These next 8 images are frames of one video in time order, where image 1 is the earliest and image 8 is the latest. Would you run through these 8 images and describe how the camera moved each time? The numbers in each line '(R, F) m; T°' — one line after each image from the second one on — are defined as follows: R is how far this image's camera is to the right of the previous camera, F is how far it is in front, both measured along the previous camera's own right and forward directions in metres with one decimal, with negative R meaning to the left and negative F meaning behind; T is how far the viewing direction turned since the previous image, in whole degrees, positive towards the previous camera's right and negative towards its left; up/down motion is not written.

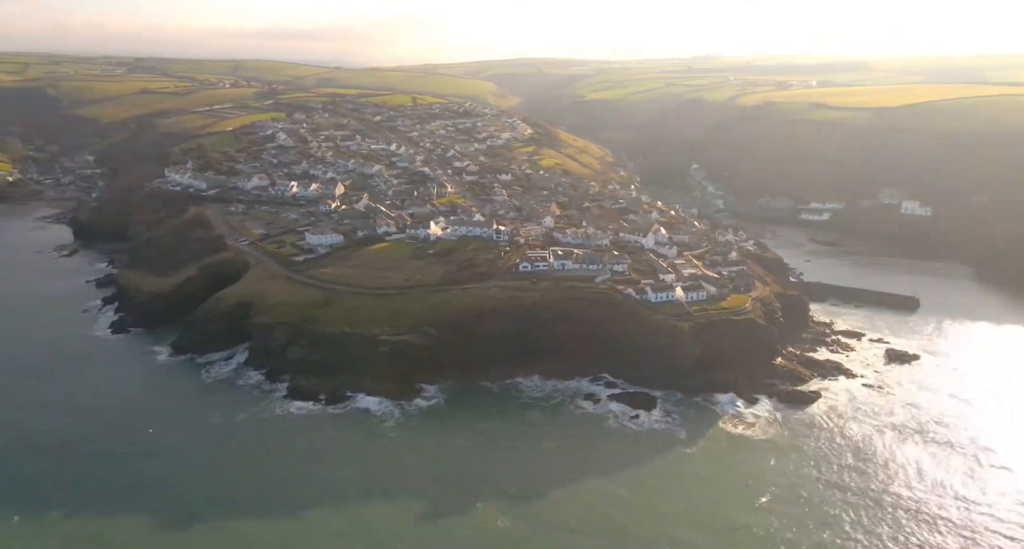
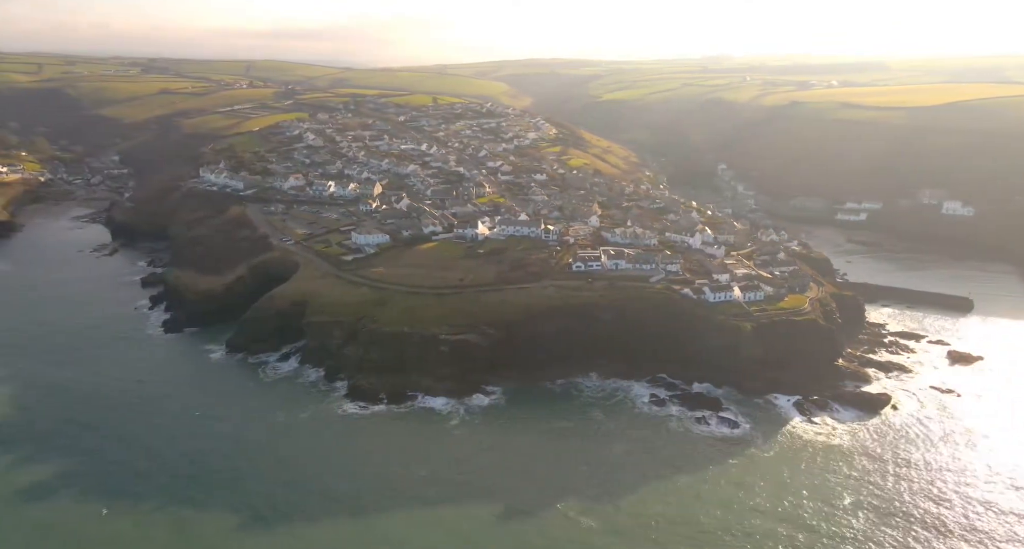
(-3.0, -0.8) m; -1°
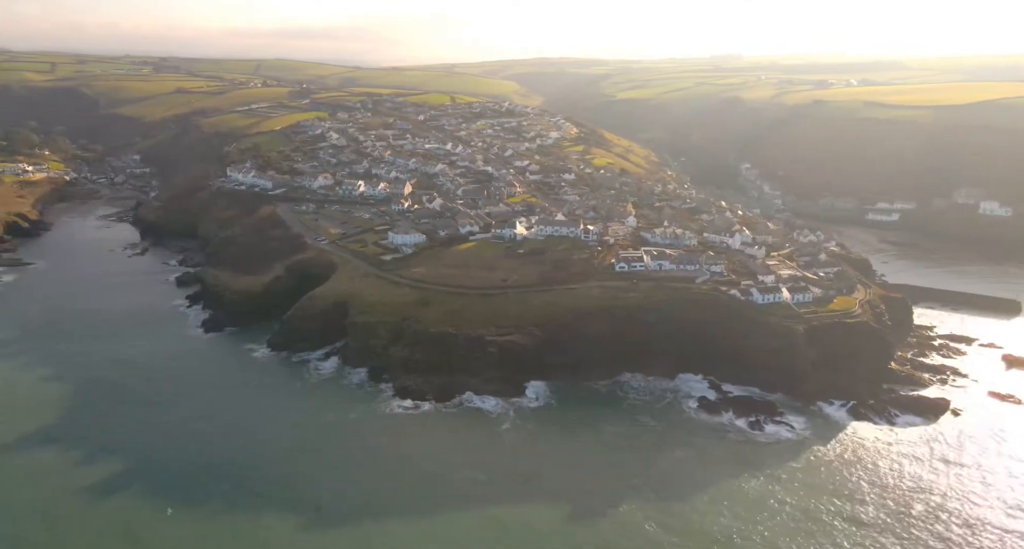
(-2.3, -0.3) m; -1°
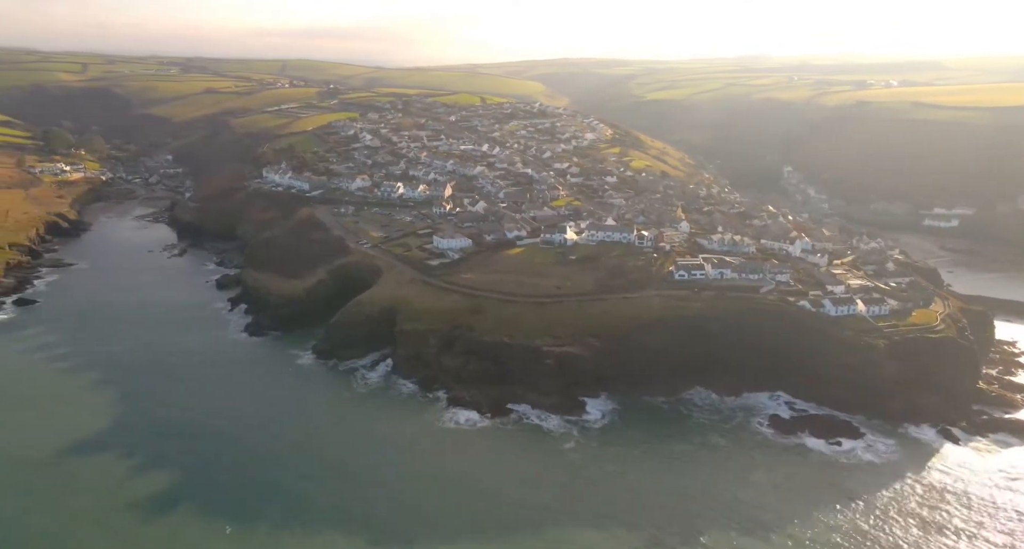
(-2.3, +1.7) m; -2°
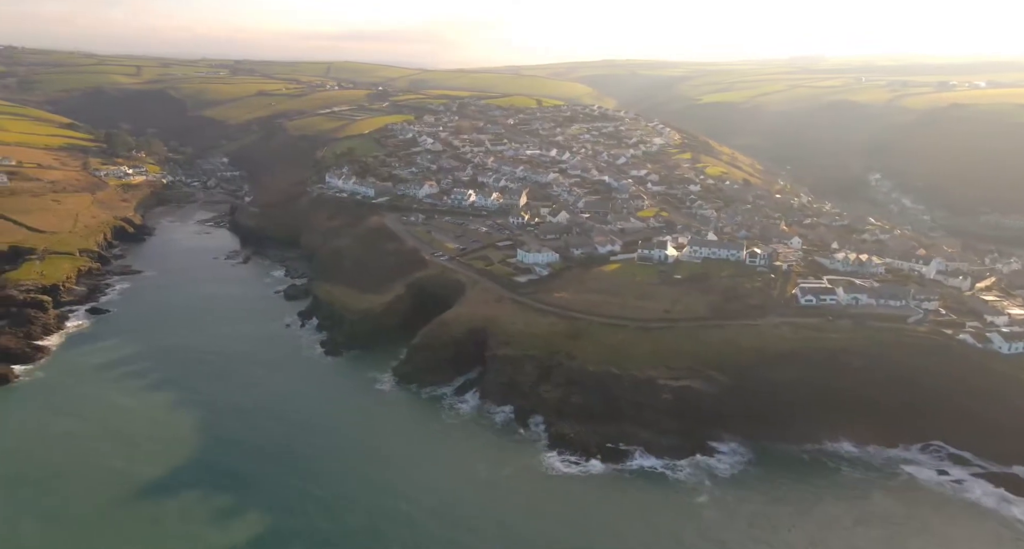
(-4.1, +4.8) m; -3°
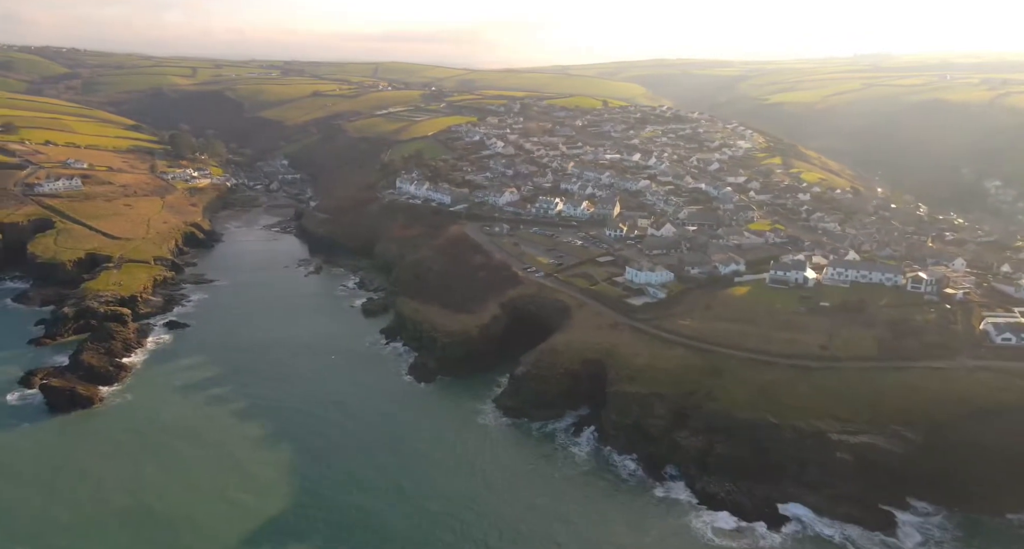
(-4.7, +6.1) m; -4°
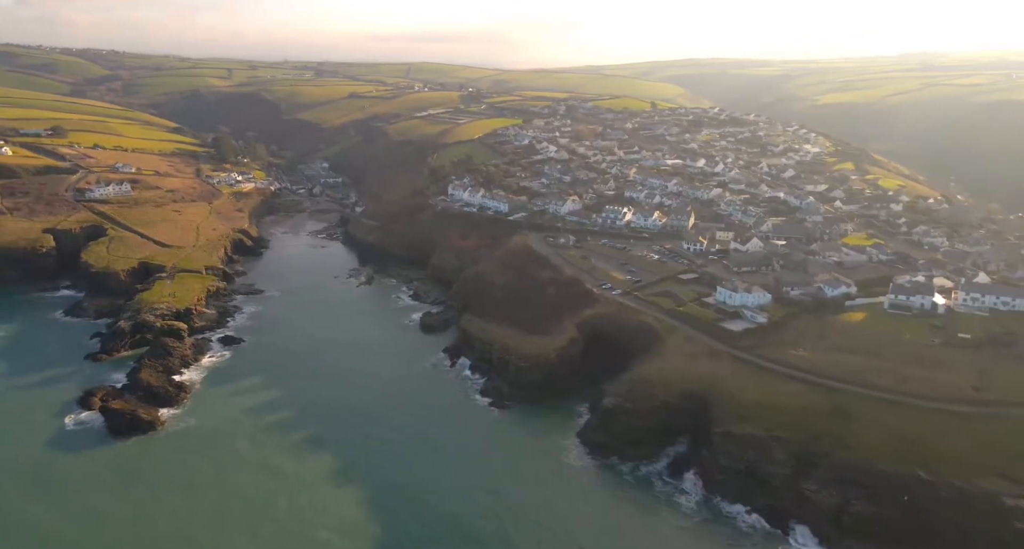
(-3.5, +4.6) m; -3°
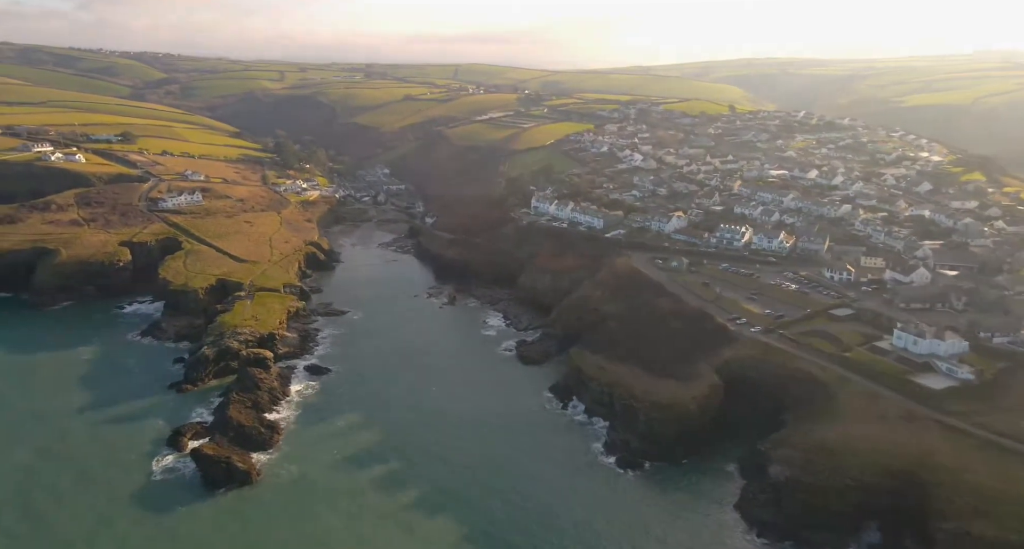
(-5.6, +7.7) m; -4°
